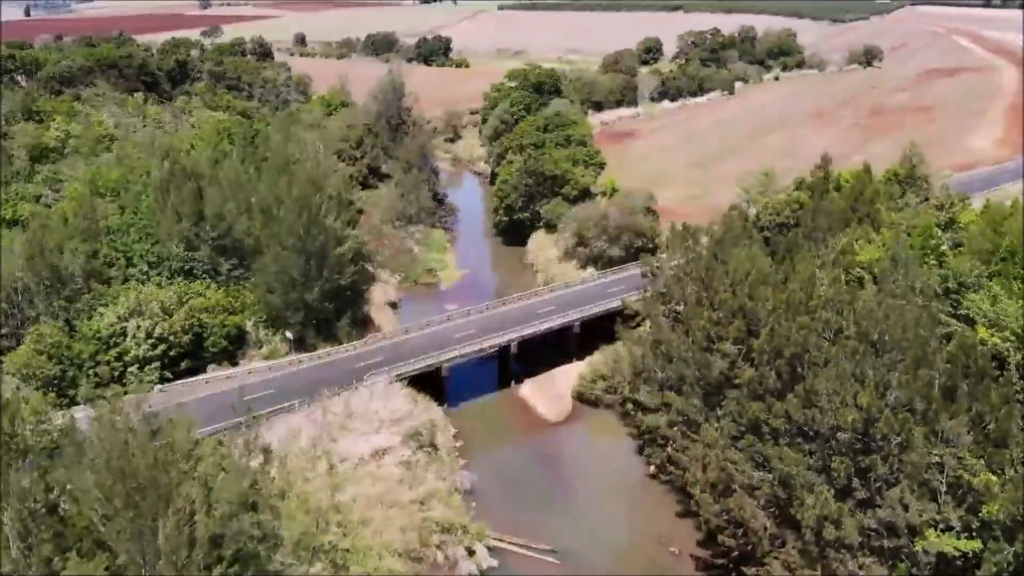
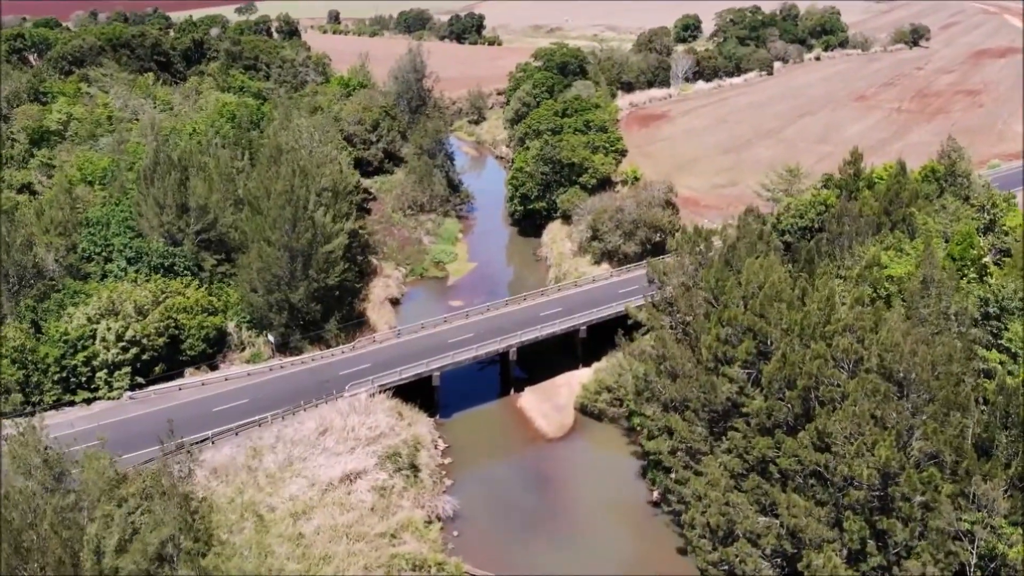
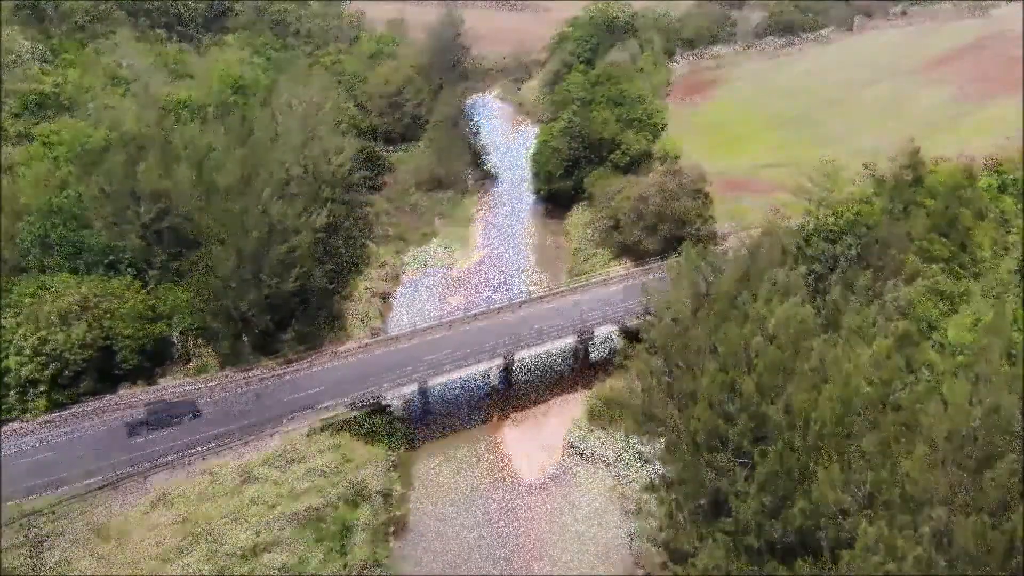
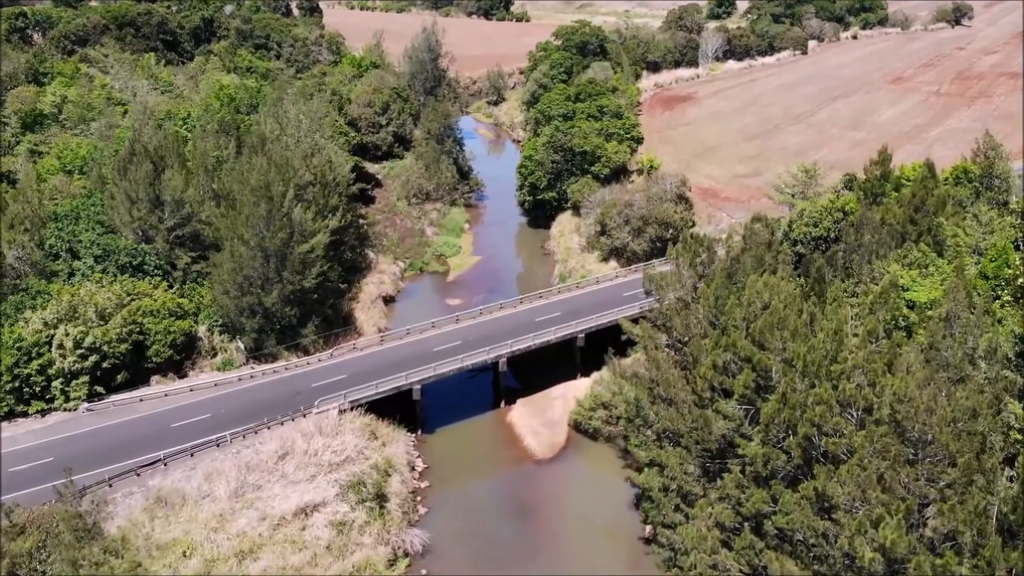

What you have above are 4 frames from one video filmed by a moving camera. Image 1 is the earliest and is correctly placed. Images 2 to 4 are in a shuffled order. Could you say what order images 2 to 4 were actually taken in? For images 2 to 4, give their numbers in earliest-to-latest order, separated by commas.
2, 4, 3
